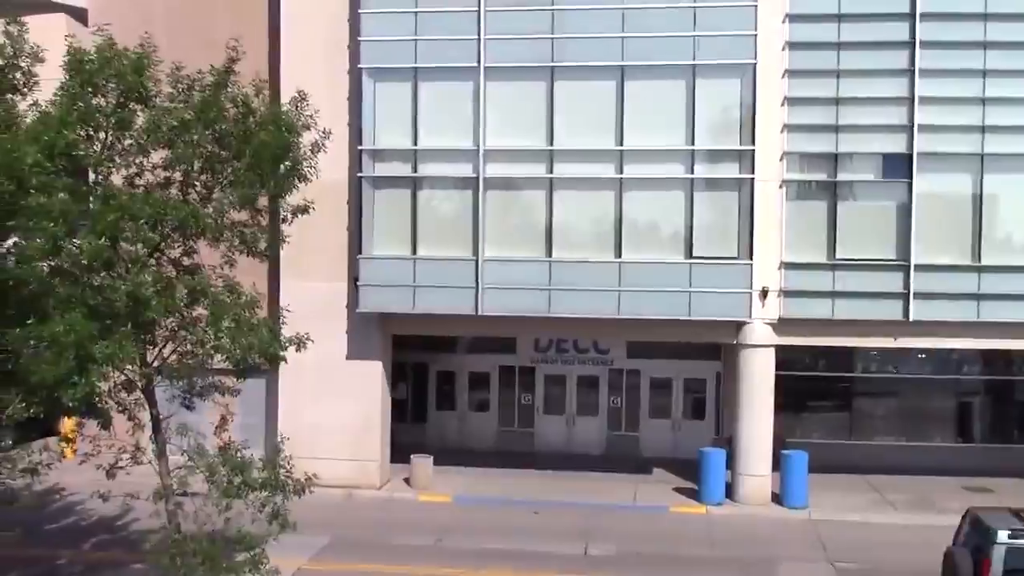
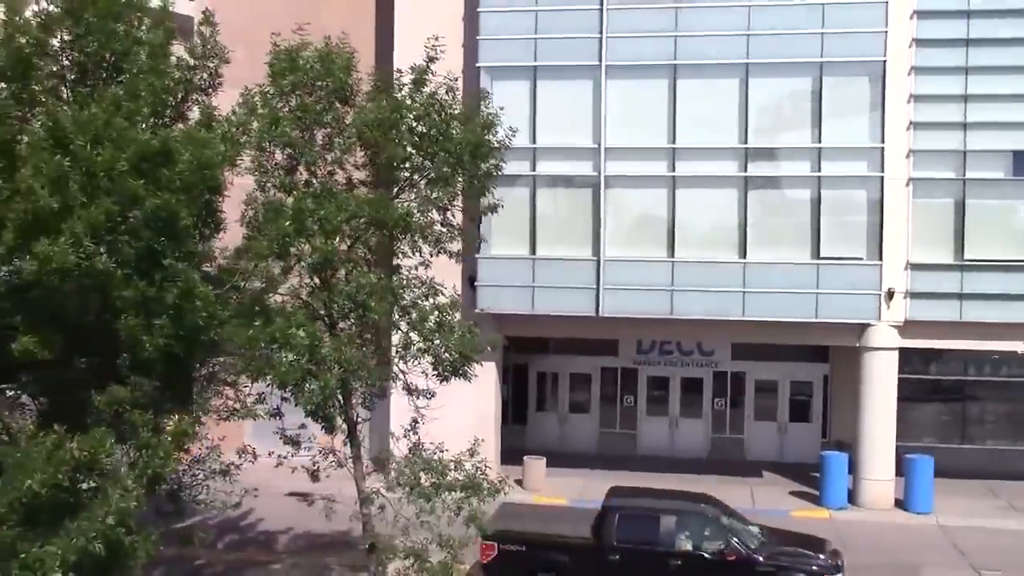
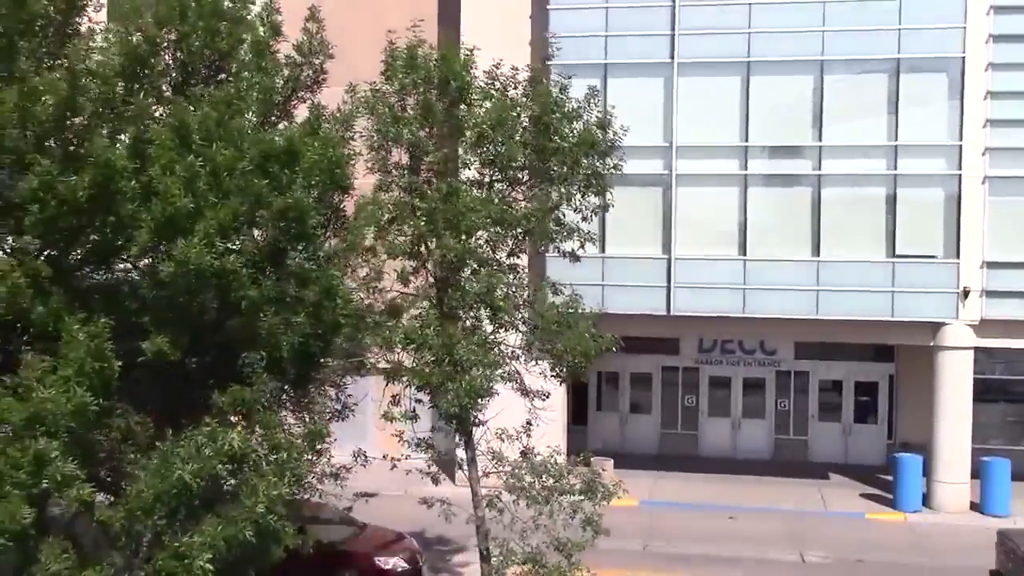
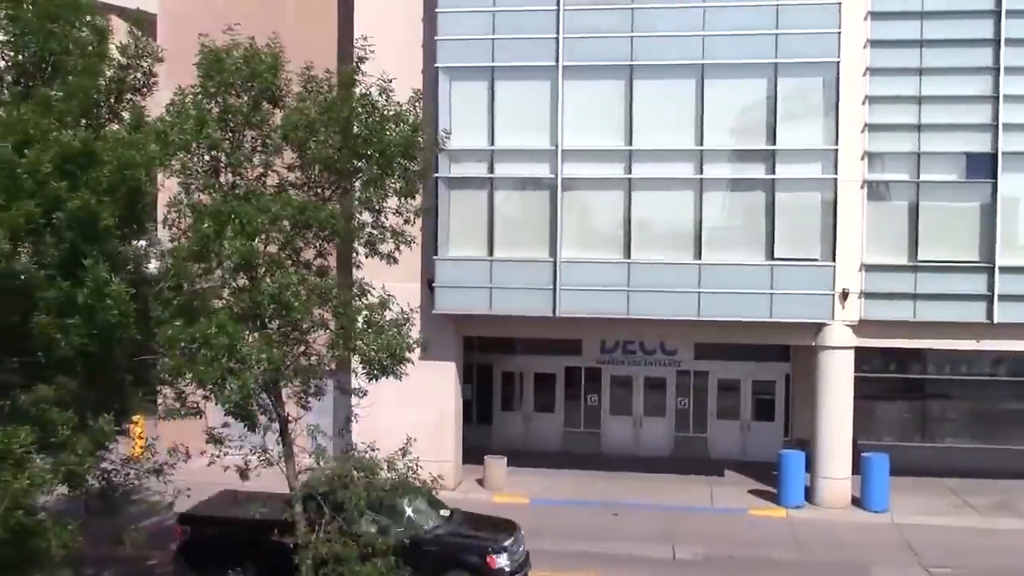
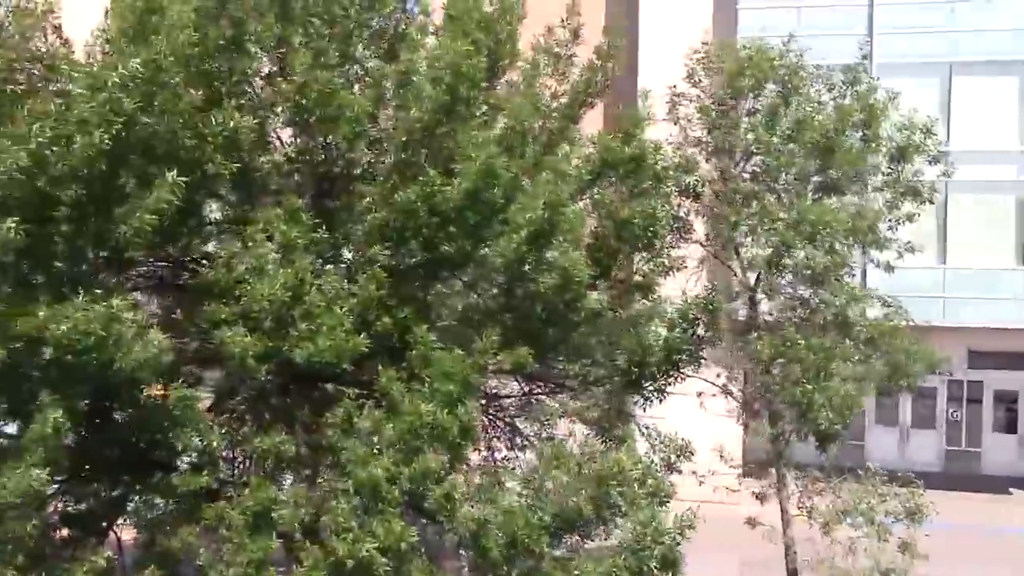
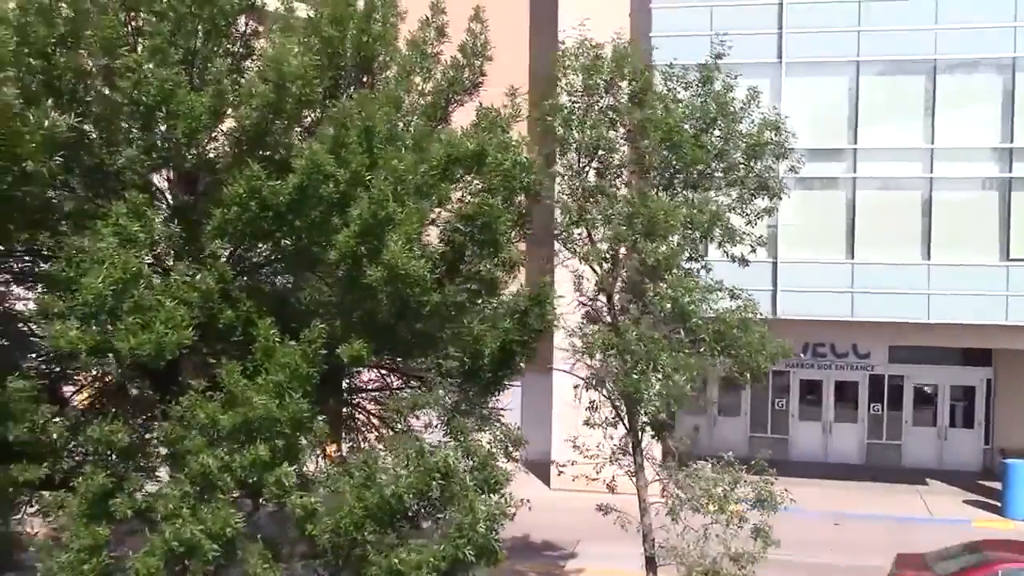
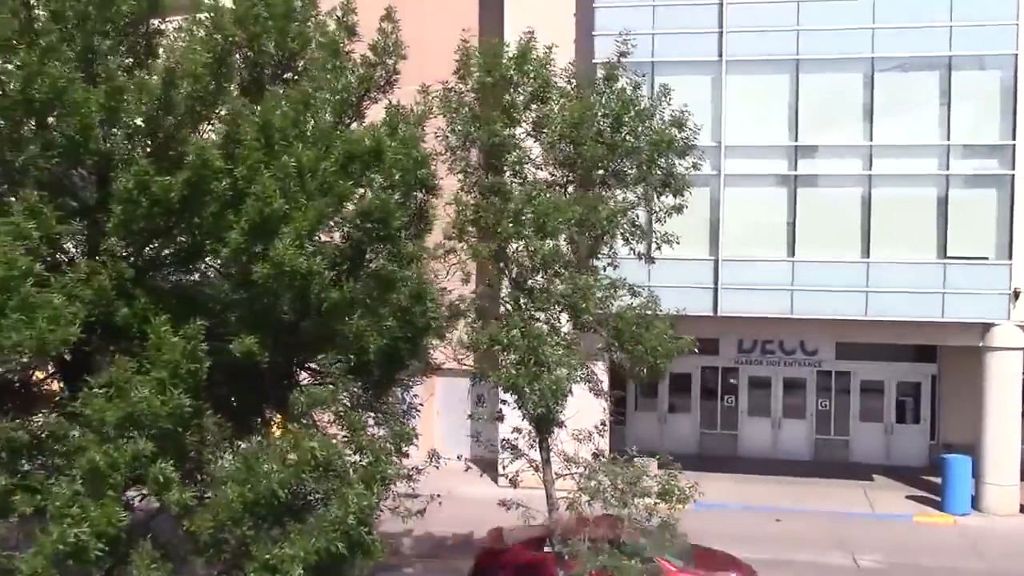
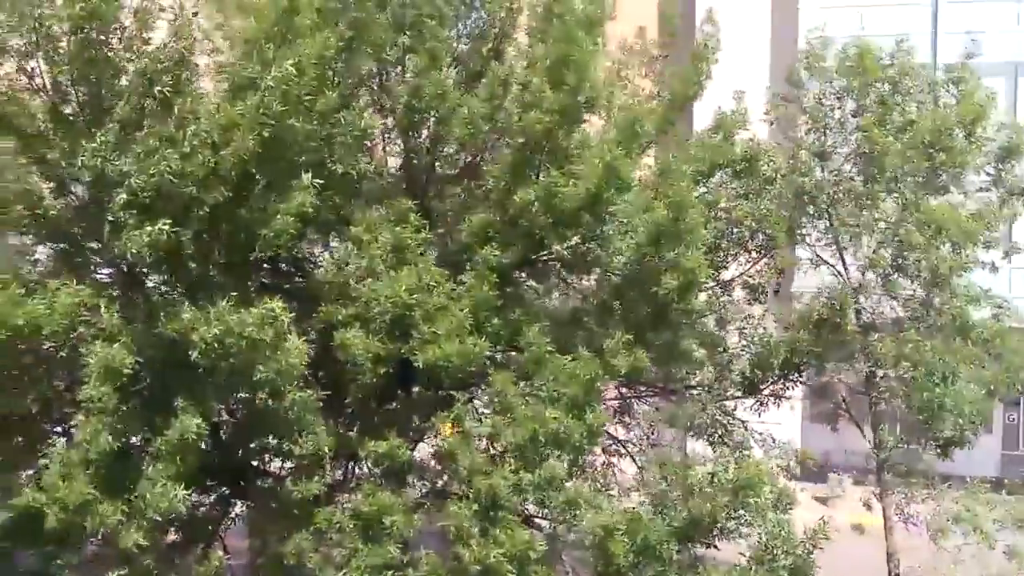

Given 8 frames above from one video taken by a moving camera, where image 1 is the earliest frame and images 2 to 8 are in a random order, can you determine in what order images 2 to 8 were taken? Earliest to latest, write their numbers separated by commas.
4, 2, 3, 7, 6, 5, 8
